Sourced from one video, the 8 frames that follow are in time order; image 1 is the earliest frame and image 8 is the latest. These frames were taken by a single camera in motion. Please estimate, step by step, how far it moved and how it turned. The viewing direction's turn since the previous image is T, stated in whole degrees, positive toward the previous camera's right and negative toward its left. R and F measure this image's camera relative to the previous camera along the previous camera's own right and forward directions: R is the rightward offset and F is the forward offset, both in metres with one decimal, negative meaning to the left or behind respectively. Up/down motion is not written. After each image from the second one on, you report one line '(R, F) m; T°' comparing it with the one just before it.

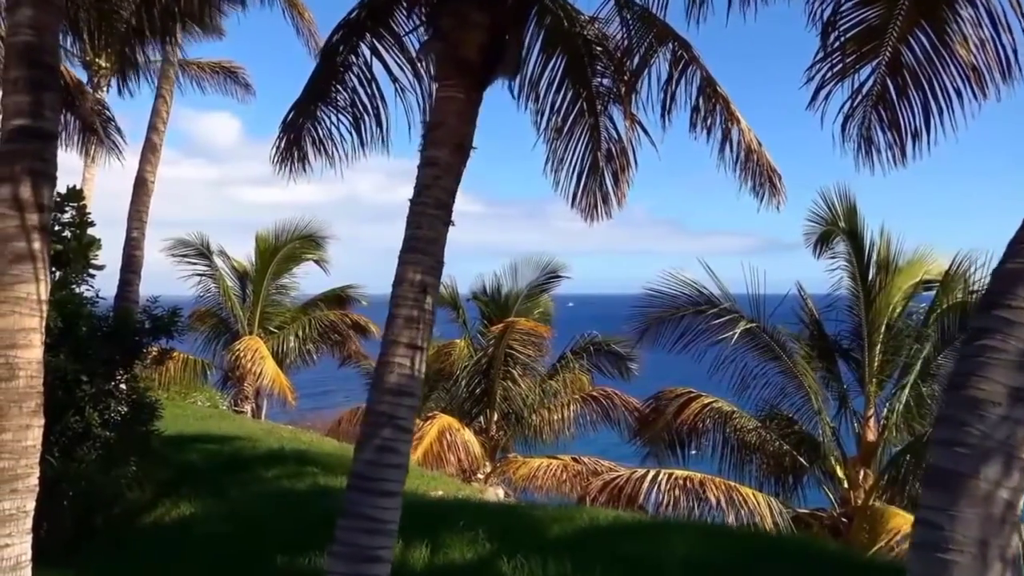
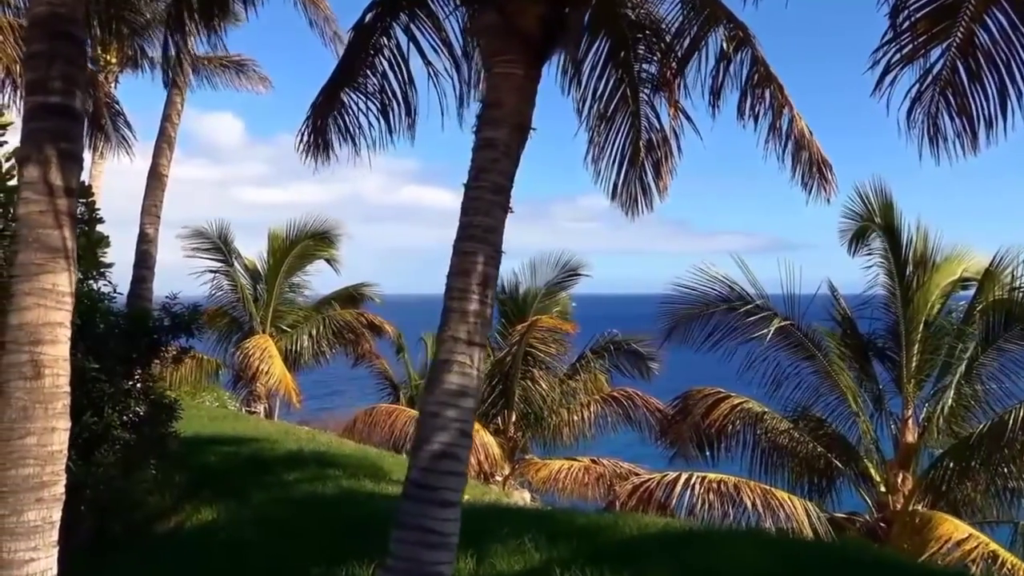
(-0.3, +0.4) m; 0°
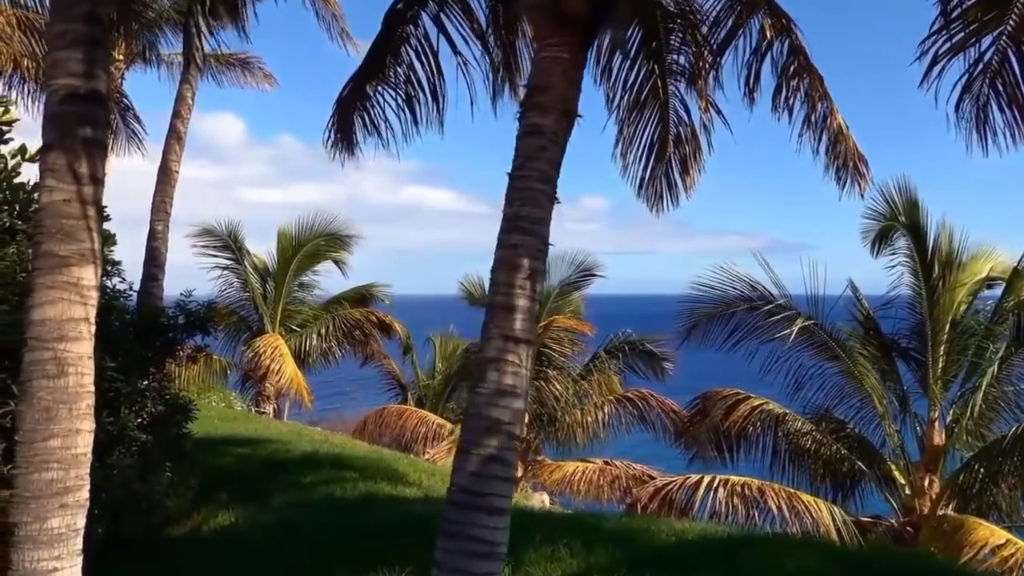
(-0.2, +0.2) m; 0°
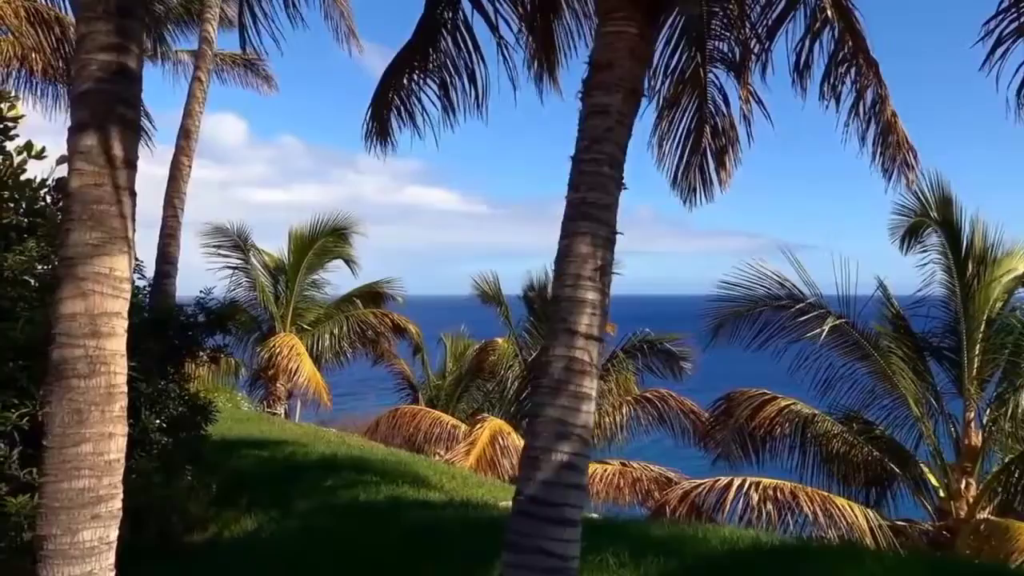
(-0.2, +0.3) m; 0°
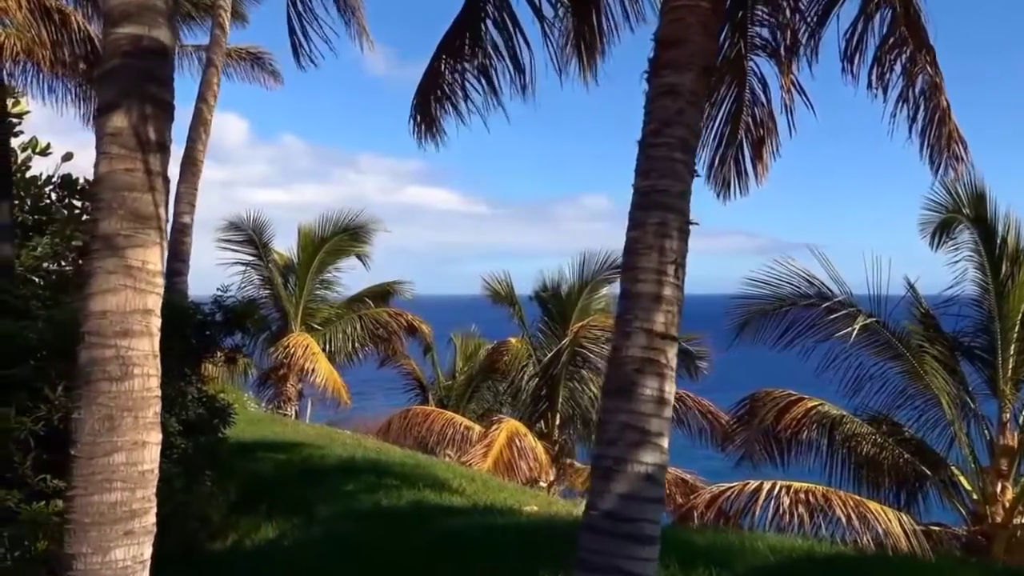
(-0.2, +0.3) m; 0°
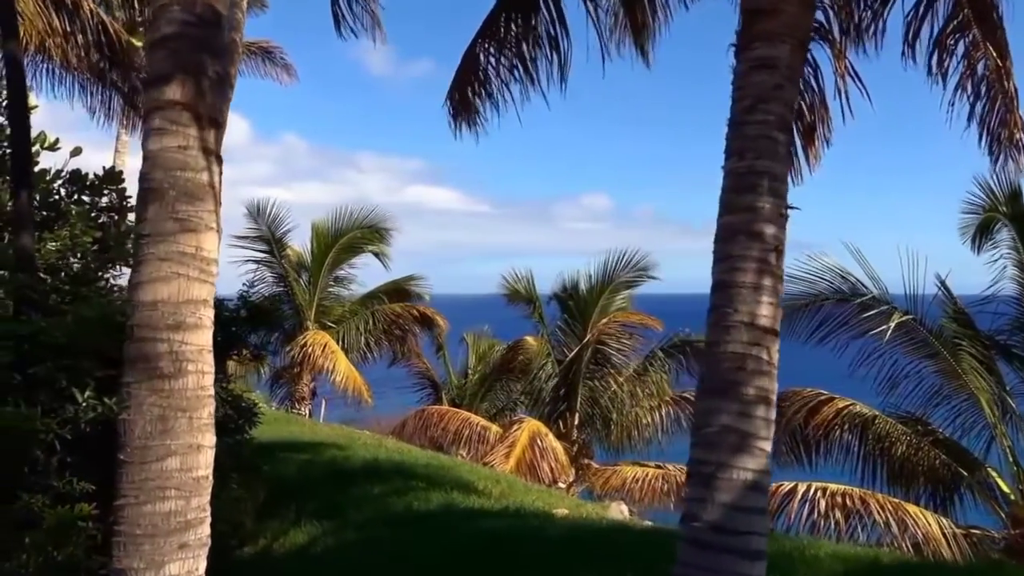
(-0.3, +0.3) m; 0°
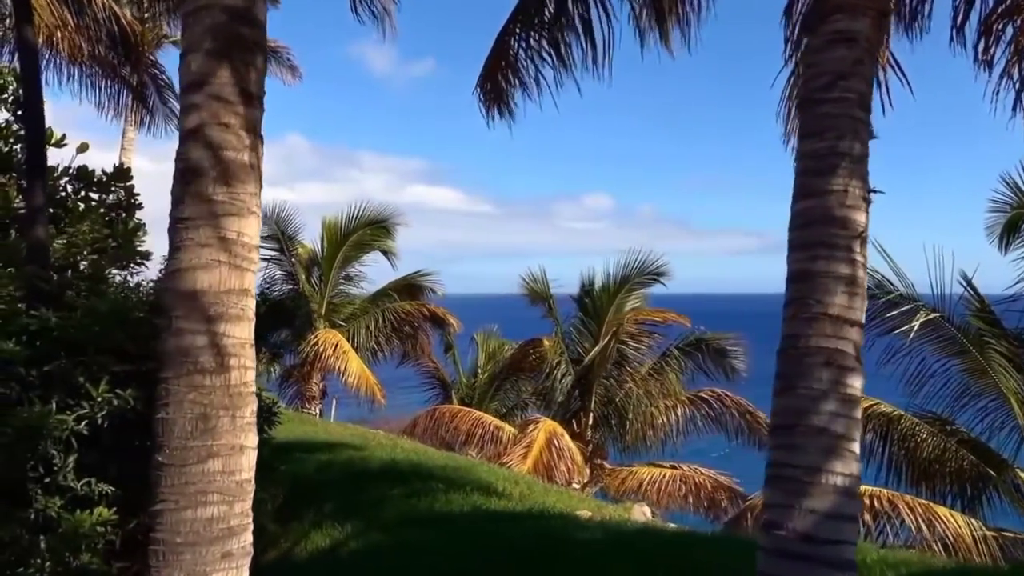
(-0.2, +0.2) m; 0°
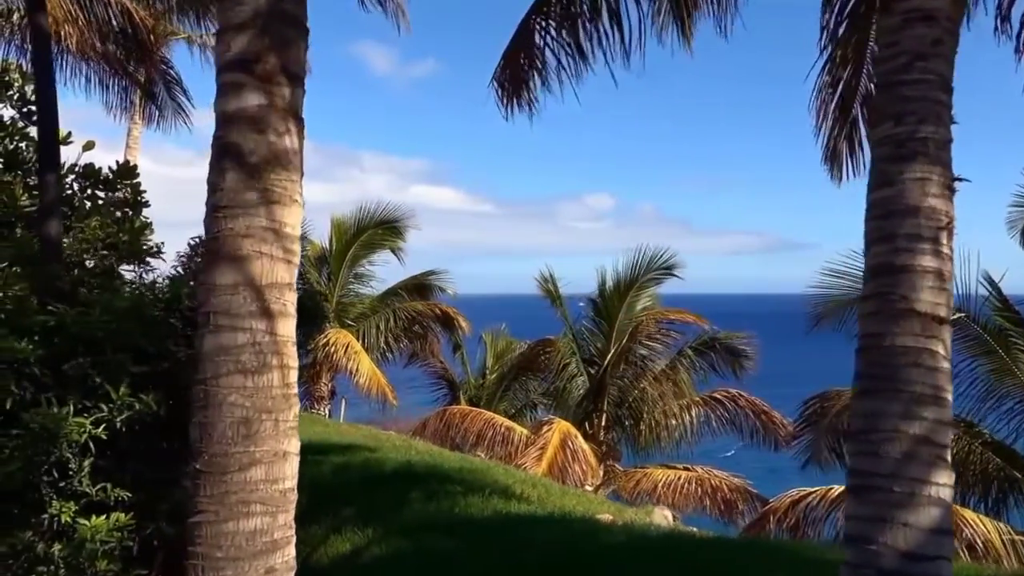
(-0.2, +0.2) m; 0°
